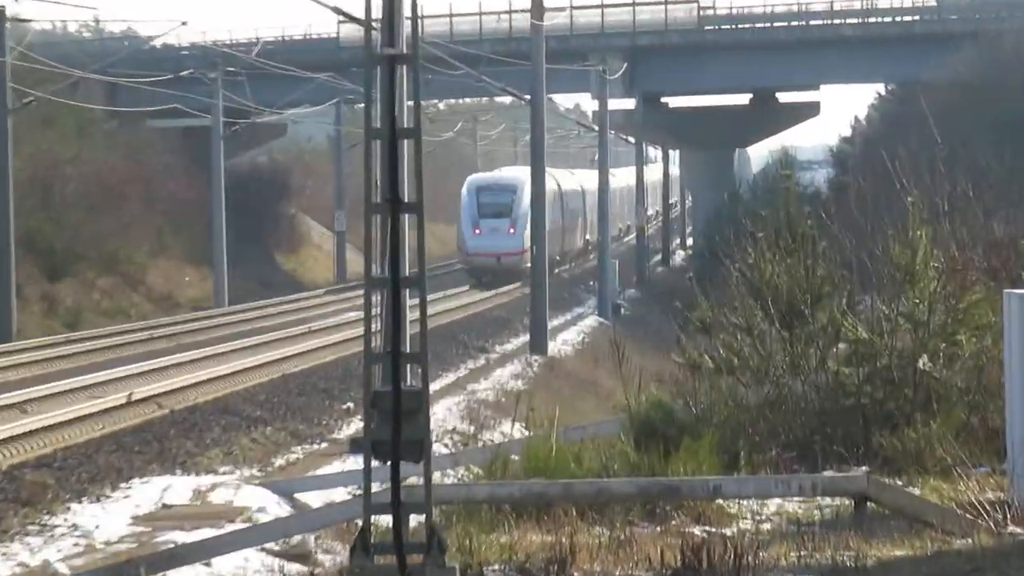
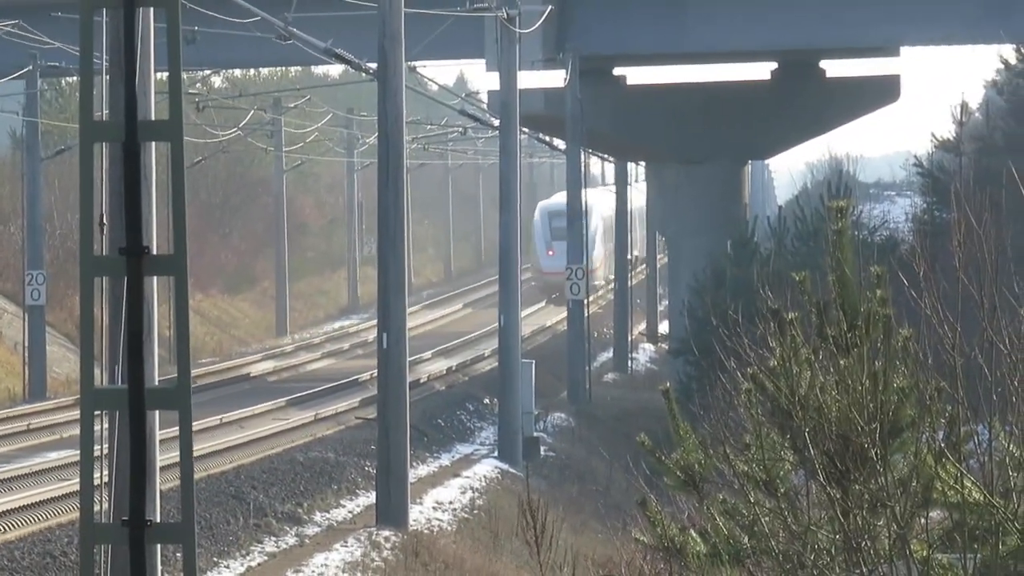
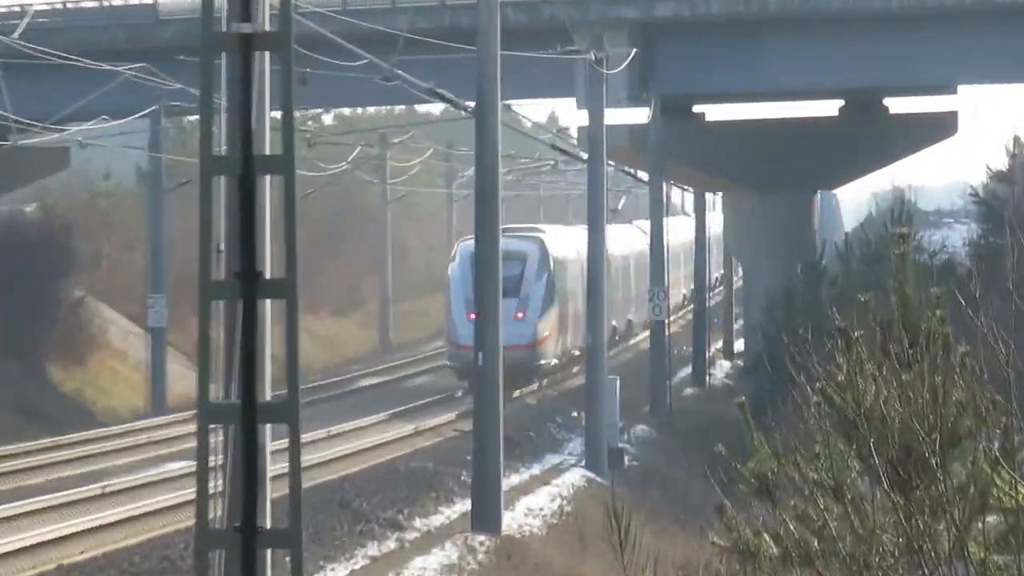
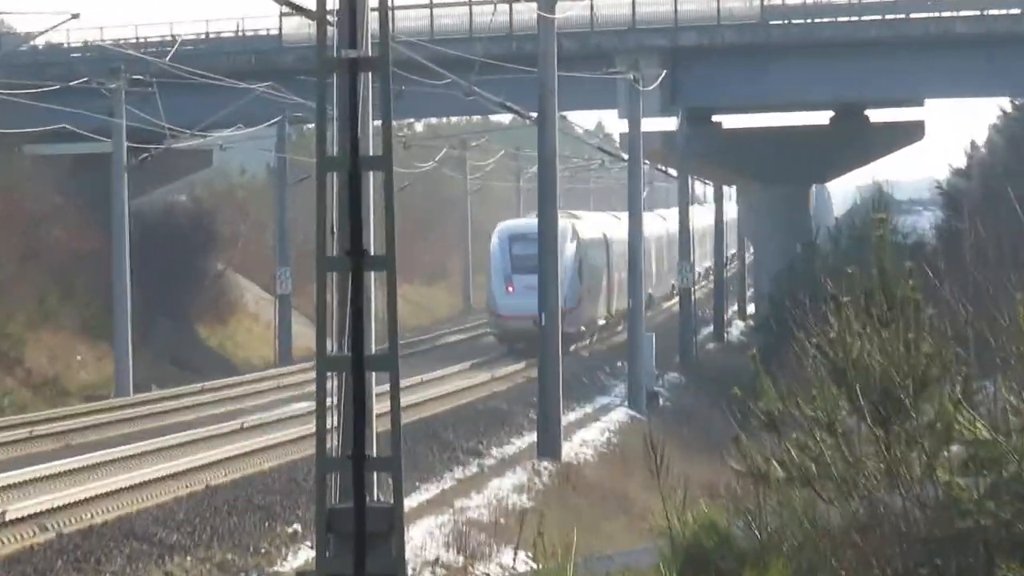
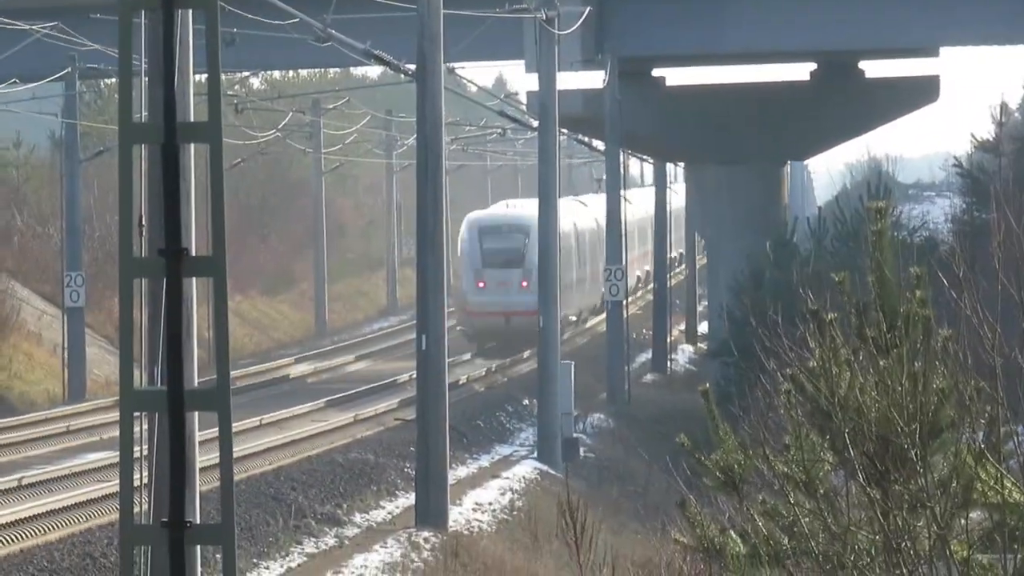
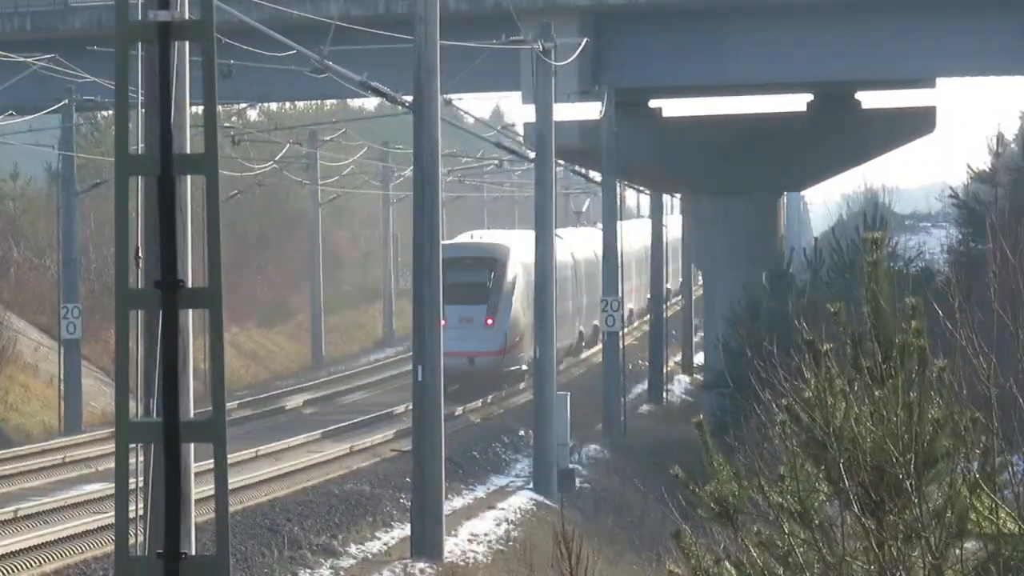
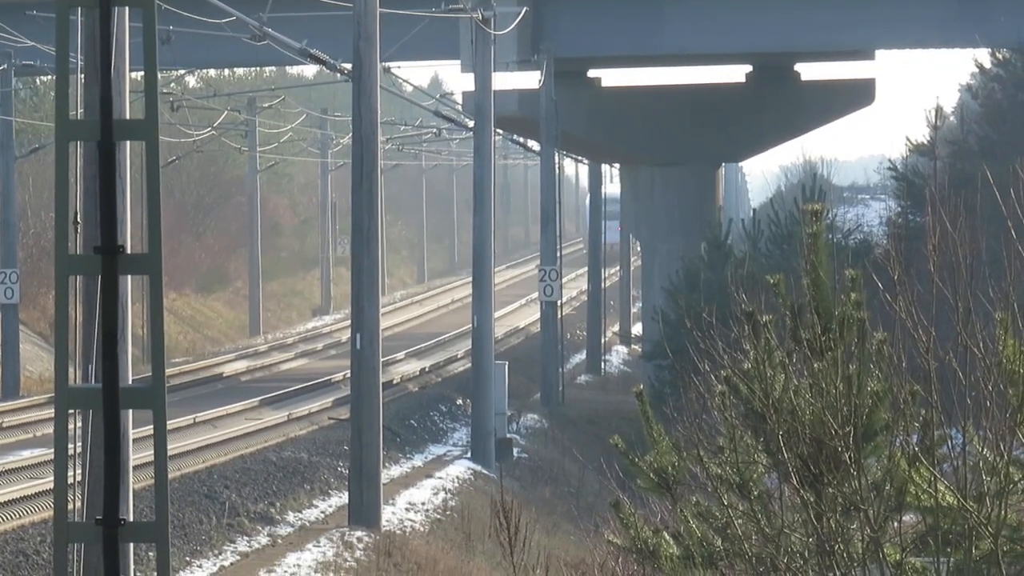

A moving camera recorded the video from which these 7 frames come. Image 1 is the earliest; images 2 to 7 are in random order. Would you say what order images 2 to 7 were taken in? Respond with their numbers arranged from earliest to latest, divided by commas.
4, 3, 6, 5, 2, 7
